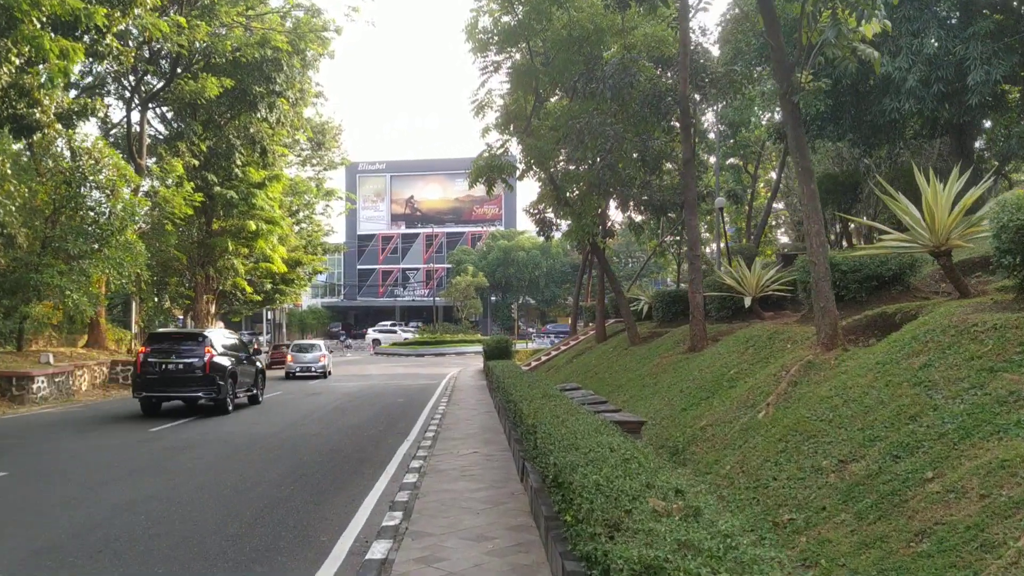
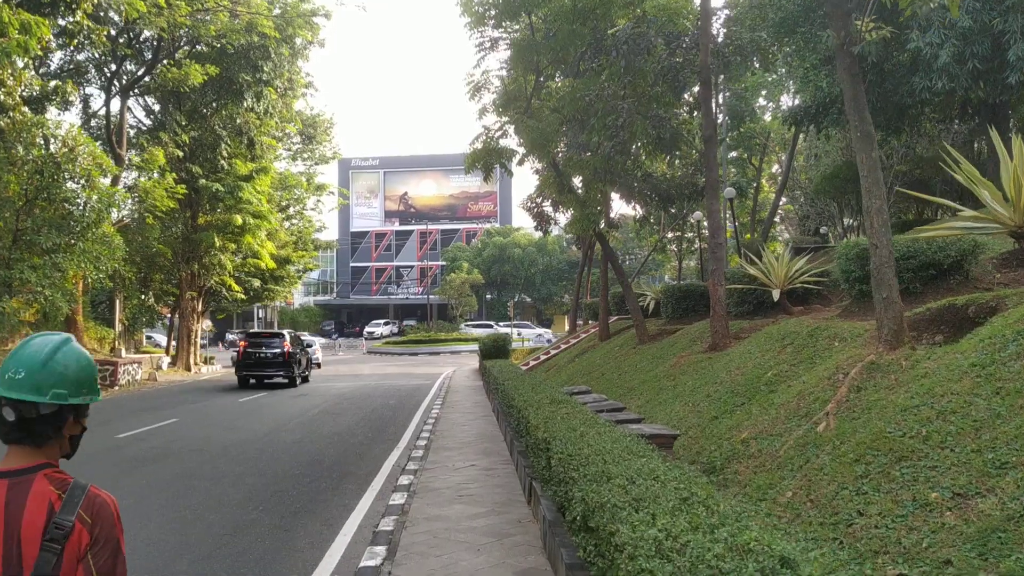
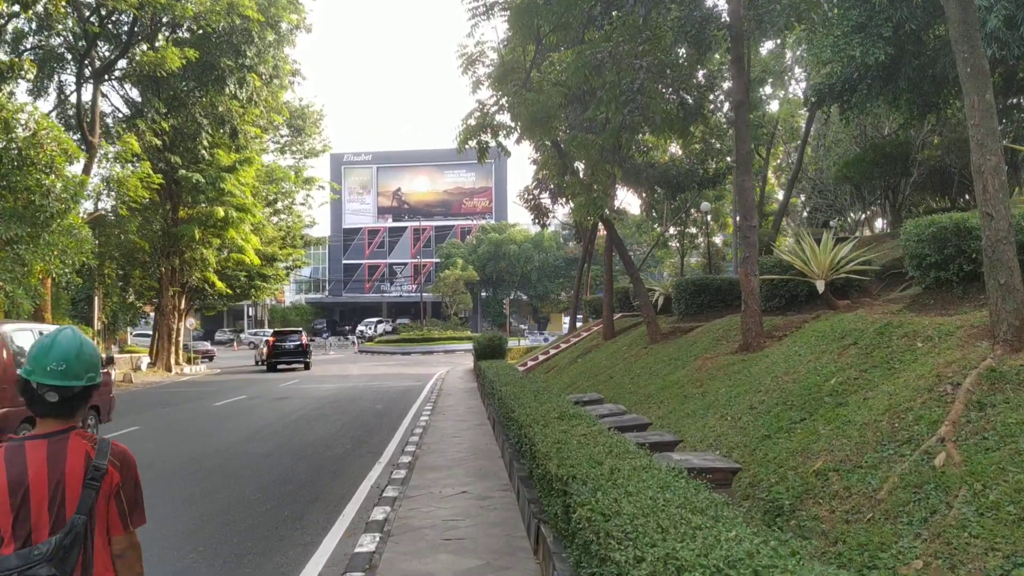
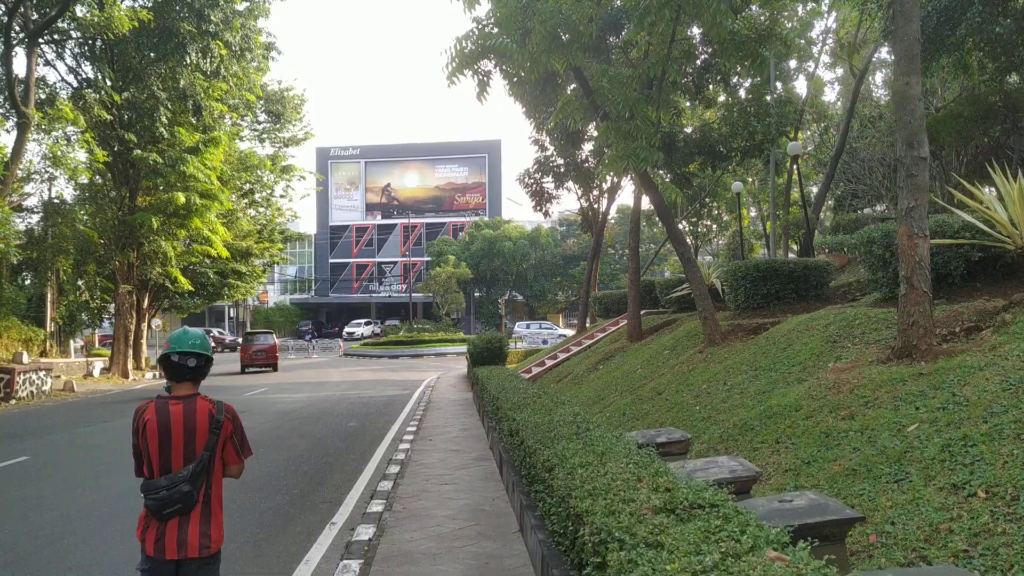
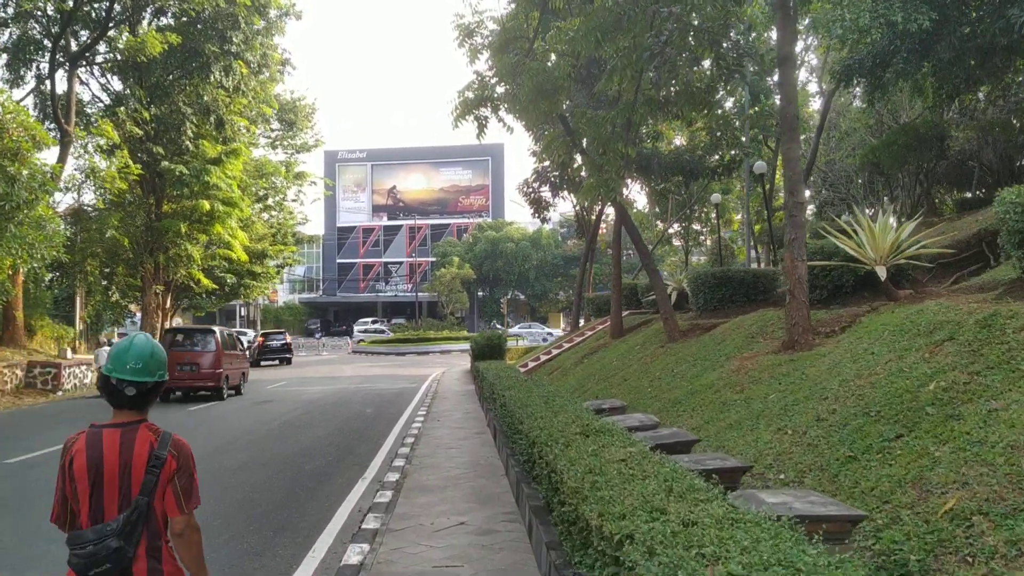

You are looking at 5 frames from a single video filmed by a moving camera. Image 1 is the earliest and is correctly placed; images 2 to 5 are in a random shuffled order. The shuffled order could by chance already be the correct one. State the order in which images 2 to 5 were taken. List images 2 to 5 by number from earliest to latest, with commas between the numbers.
2, 3, 5, 4
